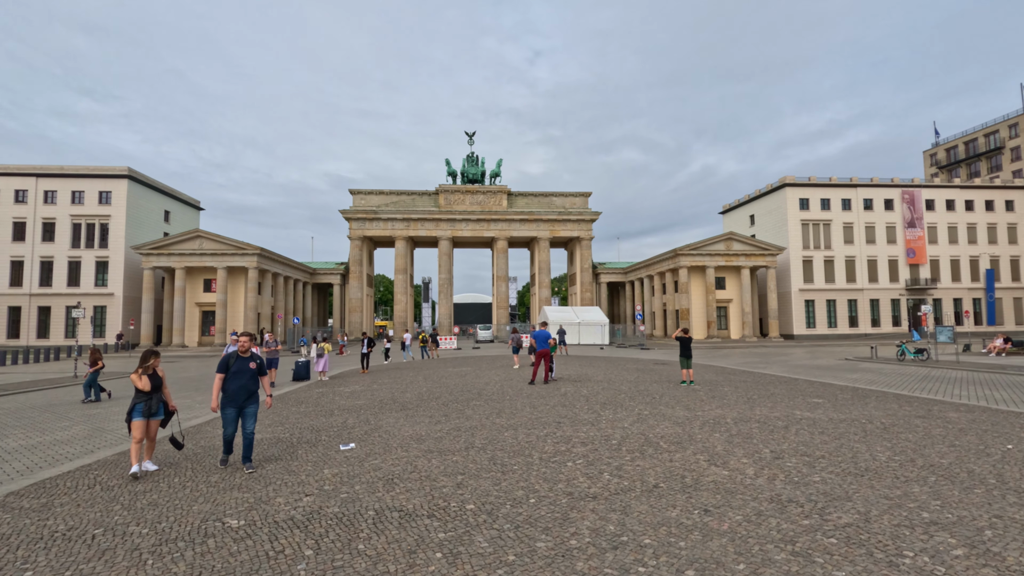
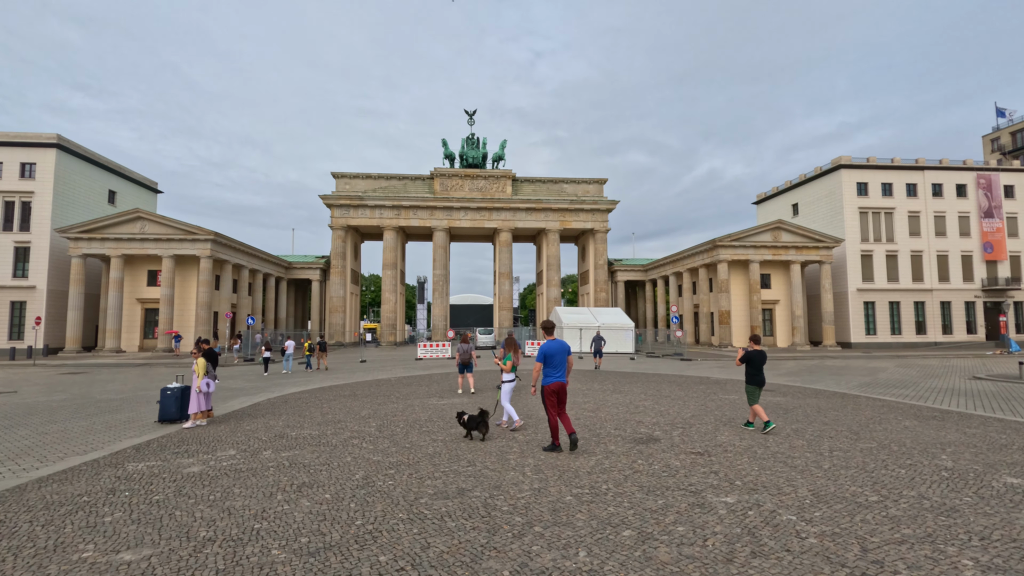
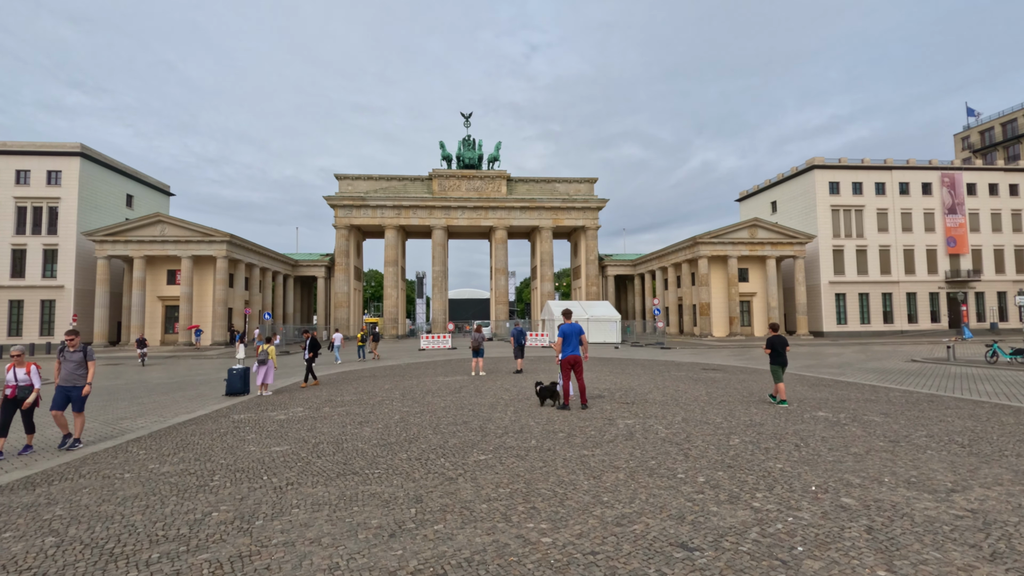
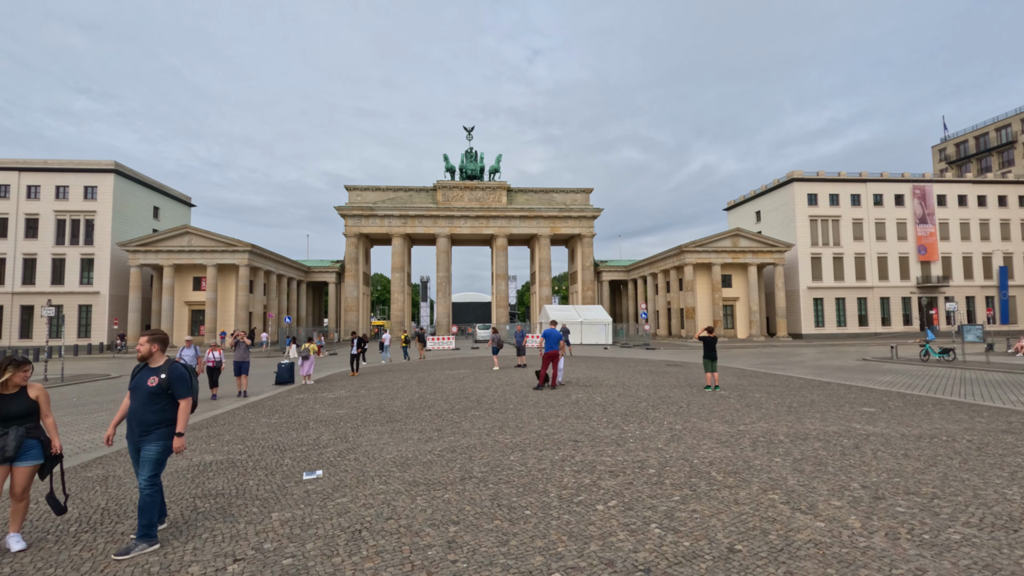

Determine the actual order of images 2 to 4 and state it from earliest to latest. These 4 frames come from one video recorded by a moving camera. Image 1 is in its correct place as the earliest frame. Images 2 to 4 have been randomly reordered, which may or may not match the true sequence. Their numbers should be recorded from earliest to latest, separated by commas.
4, 3, 2
